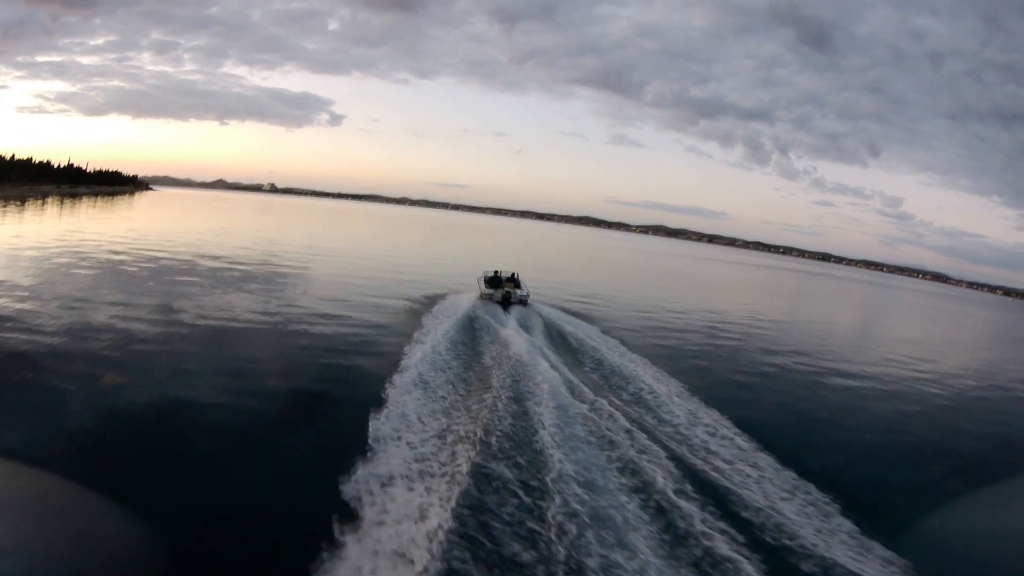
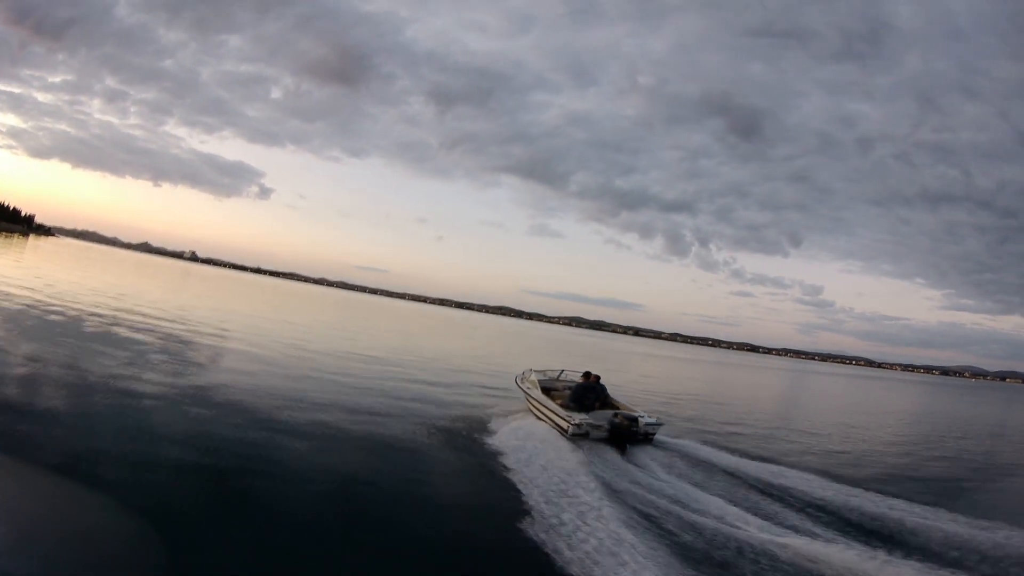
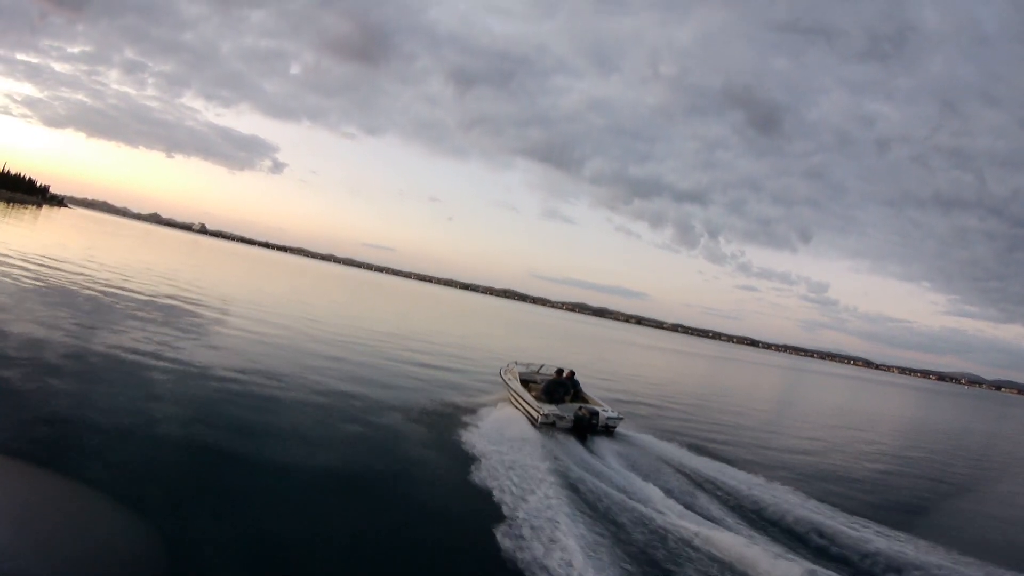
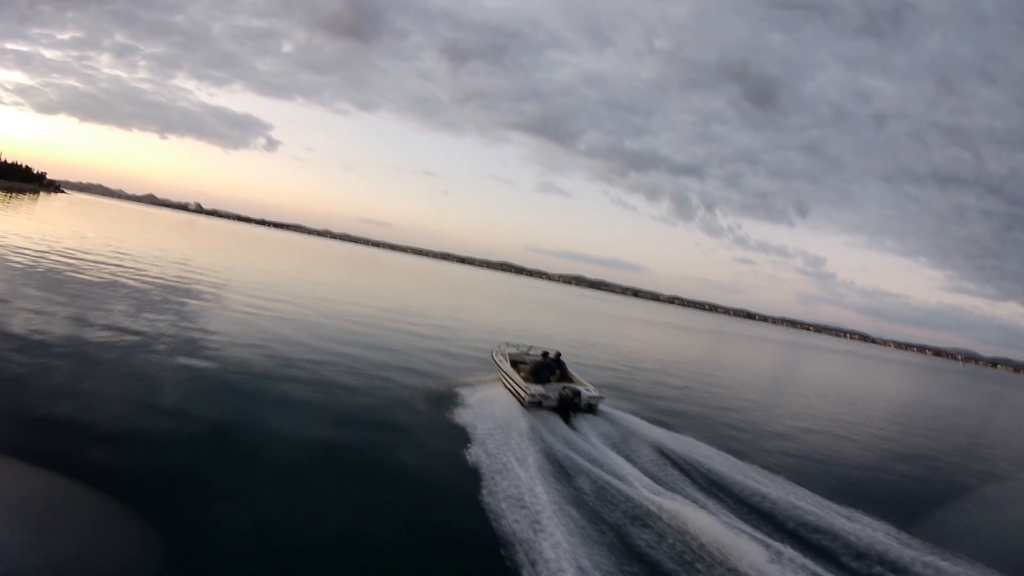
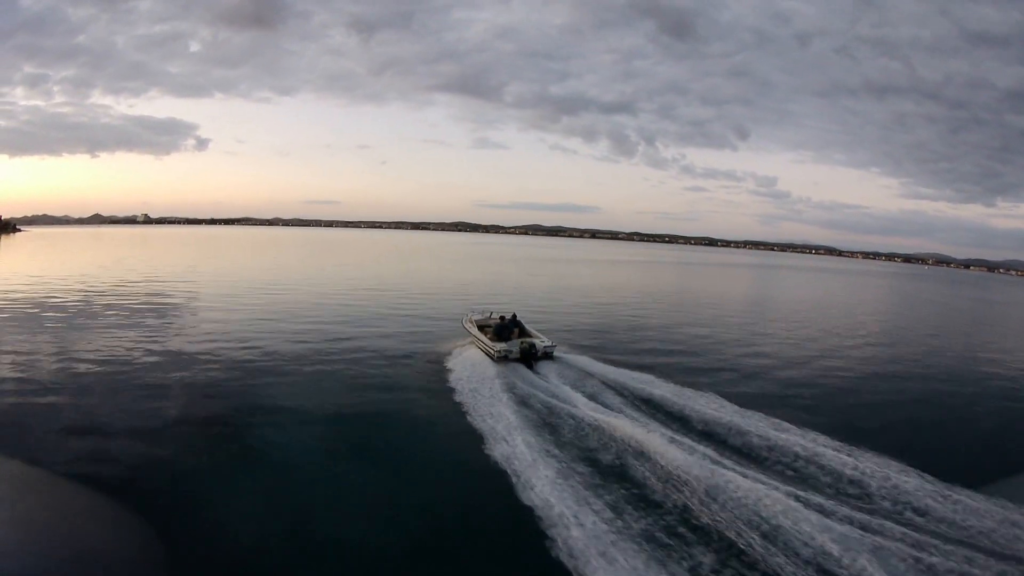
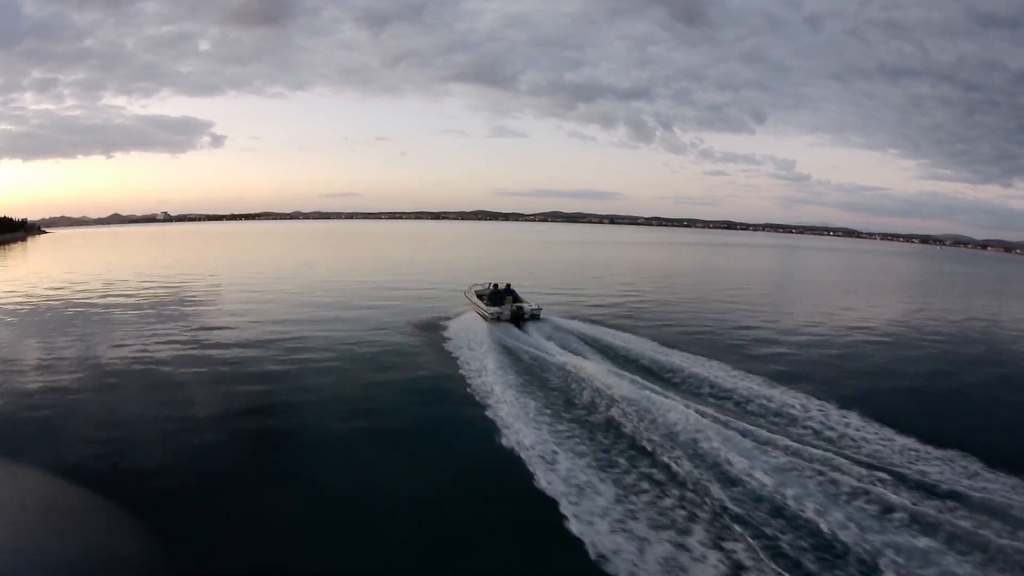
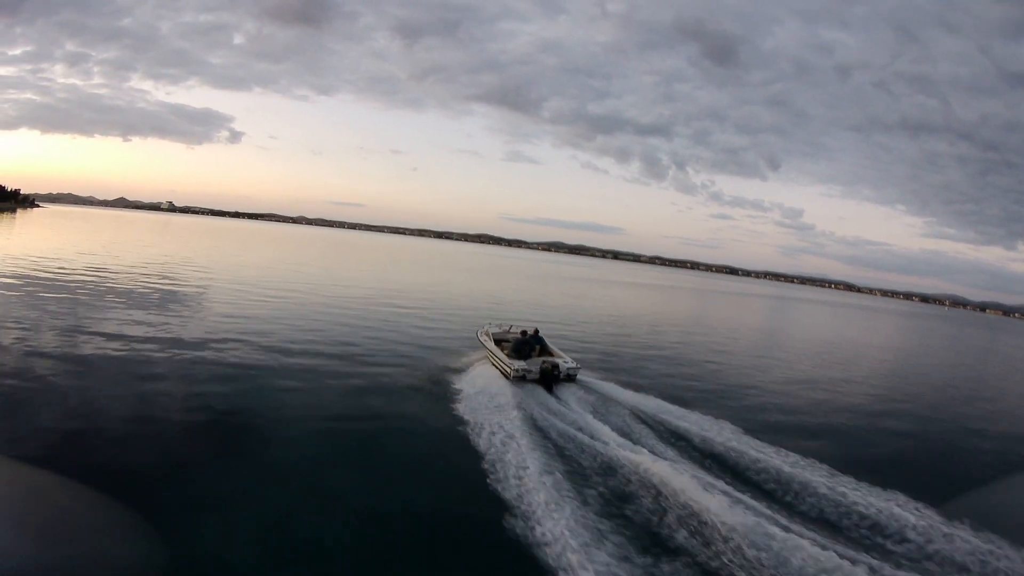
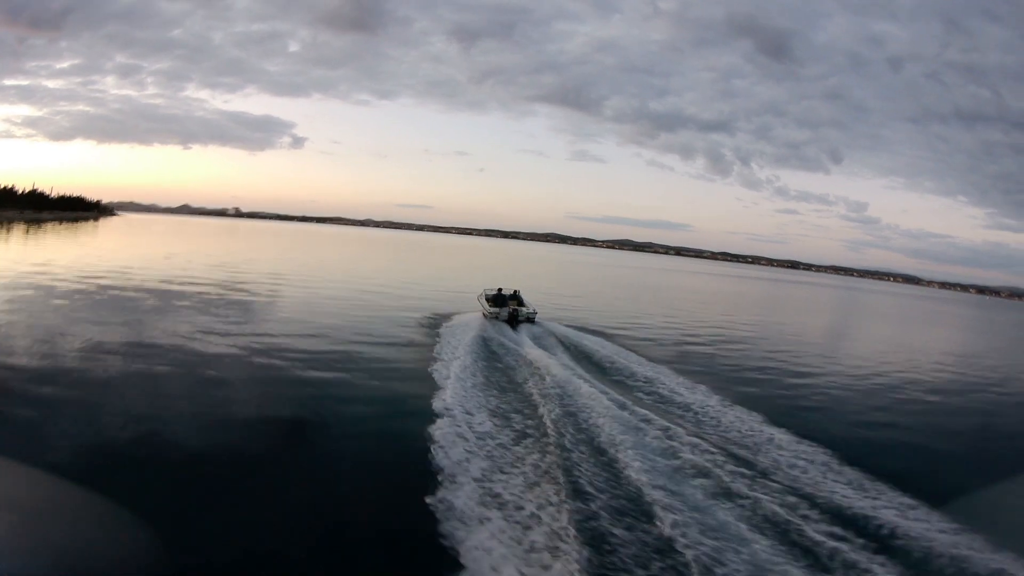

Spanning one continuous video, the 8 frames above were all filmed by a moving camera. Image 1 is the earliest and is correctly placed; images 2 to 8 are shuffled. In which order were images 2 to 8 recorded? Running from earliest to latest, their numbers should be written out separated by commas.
8, 6, 5, 7, 4, 3, 2
